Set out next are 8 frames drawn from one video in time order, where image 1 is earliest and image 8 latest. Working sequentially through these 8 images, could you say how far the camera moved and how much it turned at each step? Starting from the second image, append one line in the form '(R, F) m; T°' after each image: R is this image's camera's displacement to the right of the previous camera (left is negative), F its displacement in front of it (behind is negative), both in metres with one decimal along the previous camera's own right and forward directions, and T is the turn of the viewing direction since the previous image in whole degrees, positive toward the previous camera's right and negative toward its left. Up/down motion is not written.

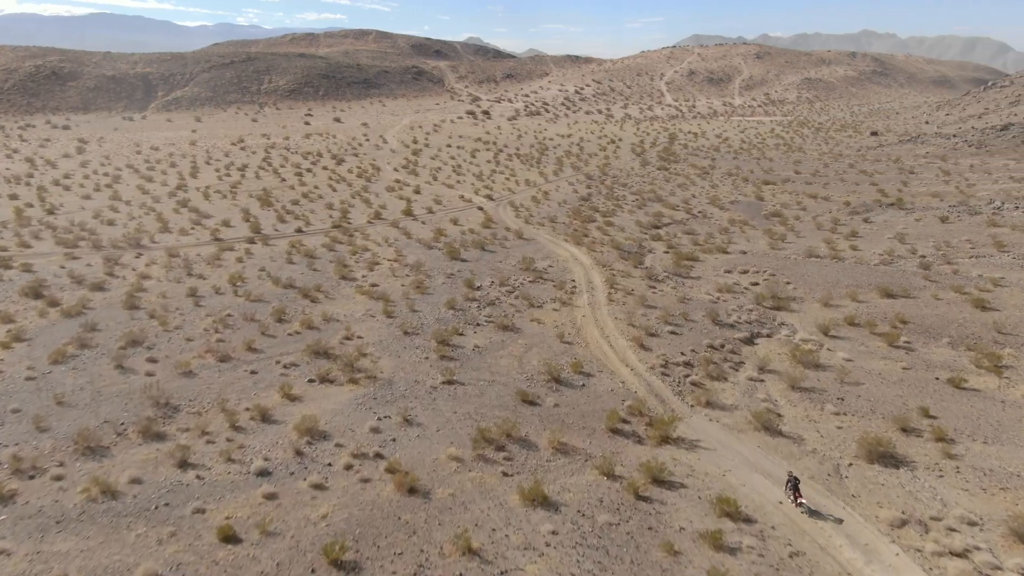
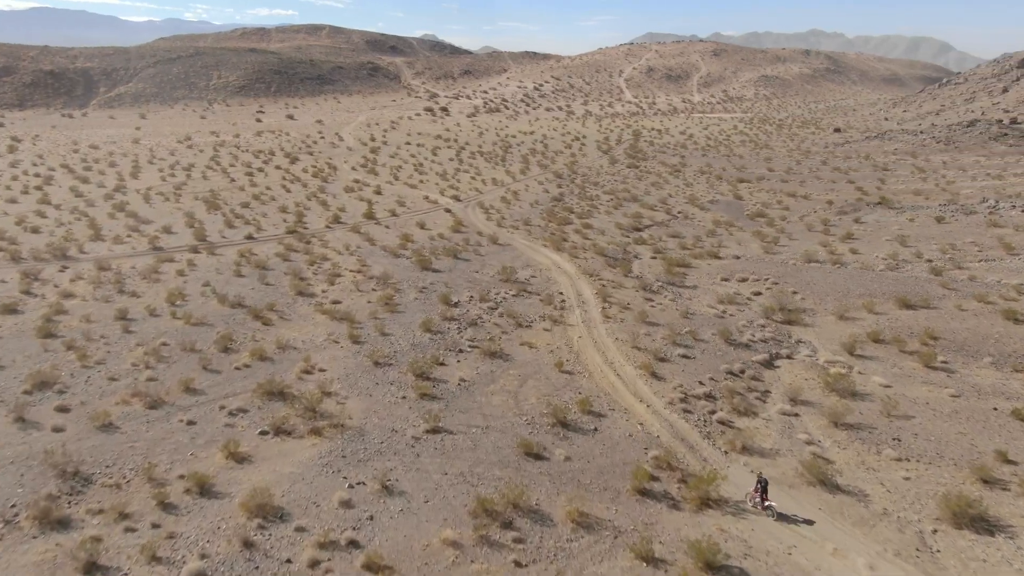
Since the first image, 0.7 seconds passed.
(-0.7, +2.9) m; +3°
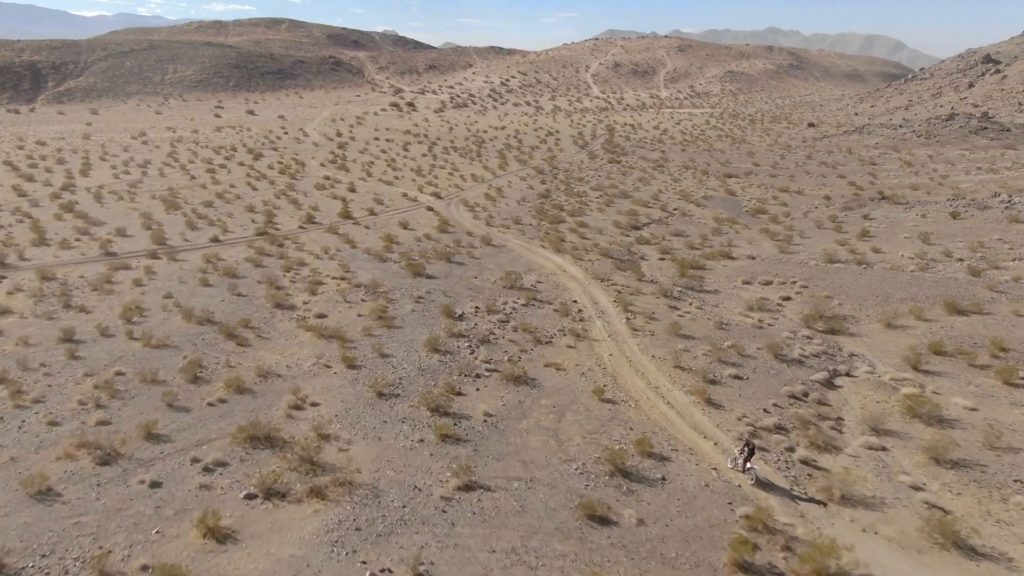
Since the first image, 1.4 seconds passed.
(-1.2, +2.8) m; +3°
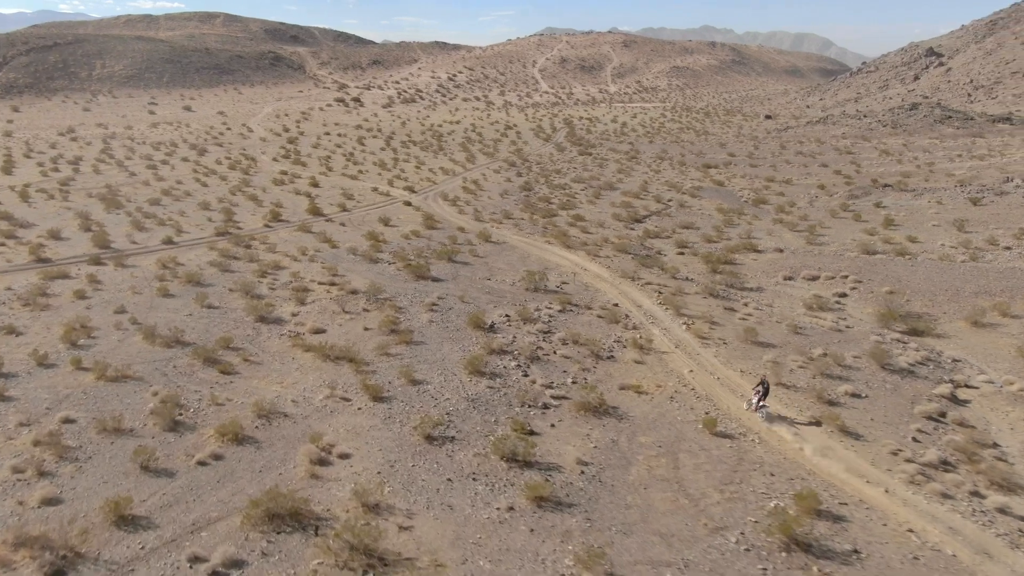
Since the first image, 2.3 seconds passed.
(-2.0, +3.4) m; +4°
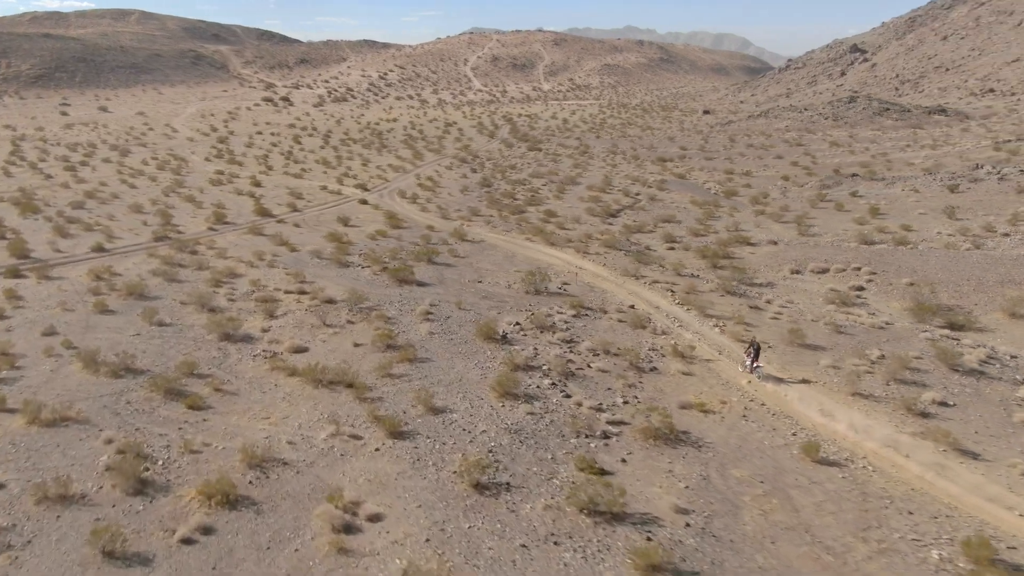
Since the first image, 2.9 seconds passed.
(-1.4, +2.2) m; +5°
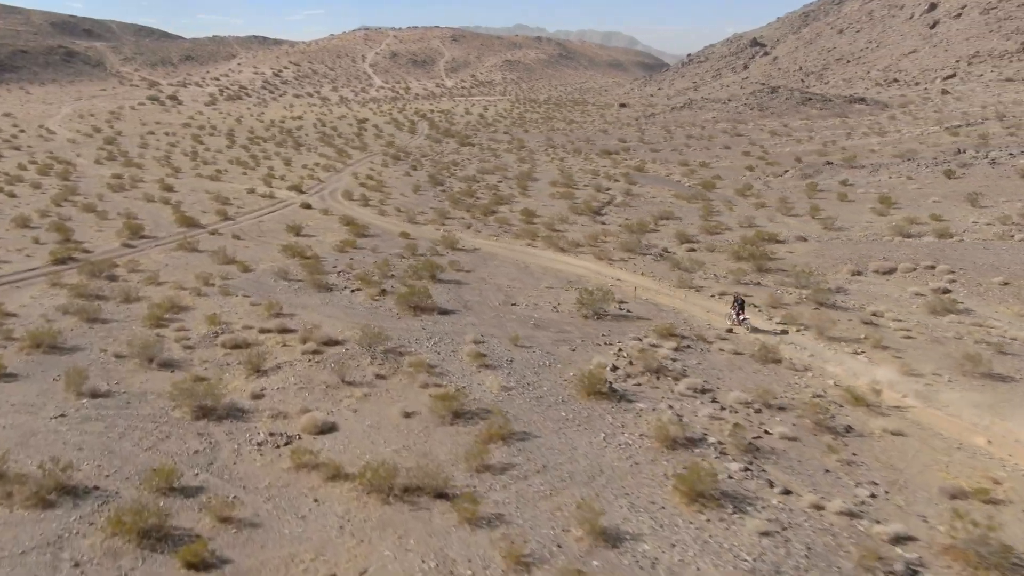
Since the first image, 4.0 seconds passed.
(-2.5, +4.1) m; +7°
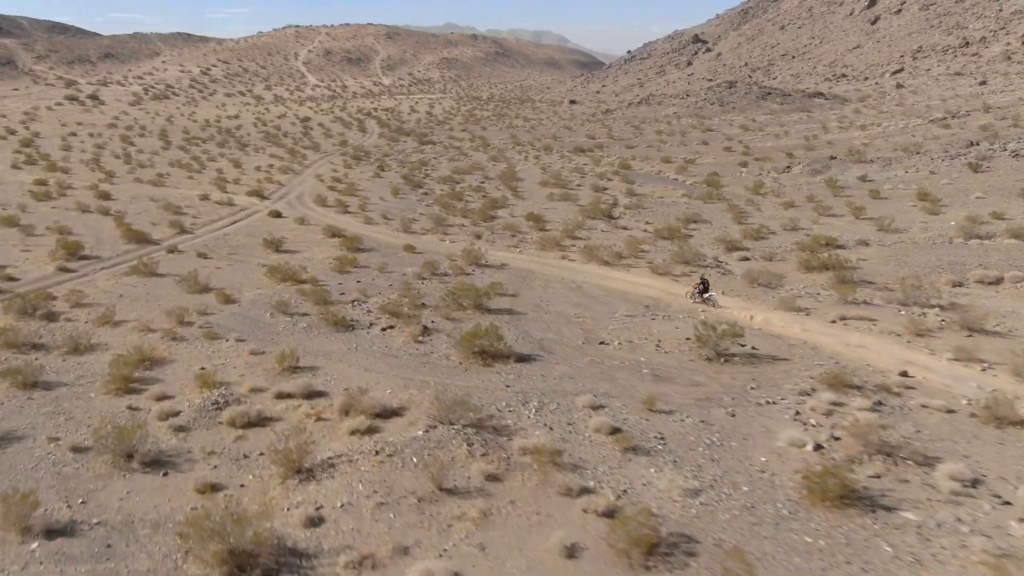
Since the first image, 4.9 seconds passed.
(-2.0, +3.3) m; +5°
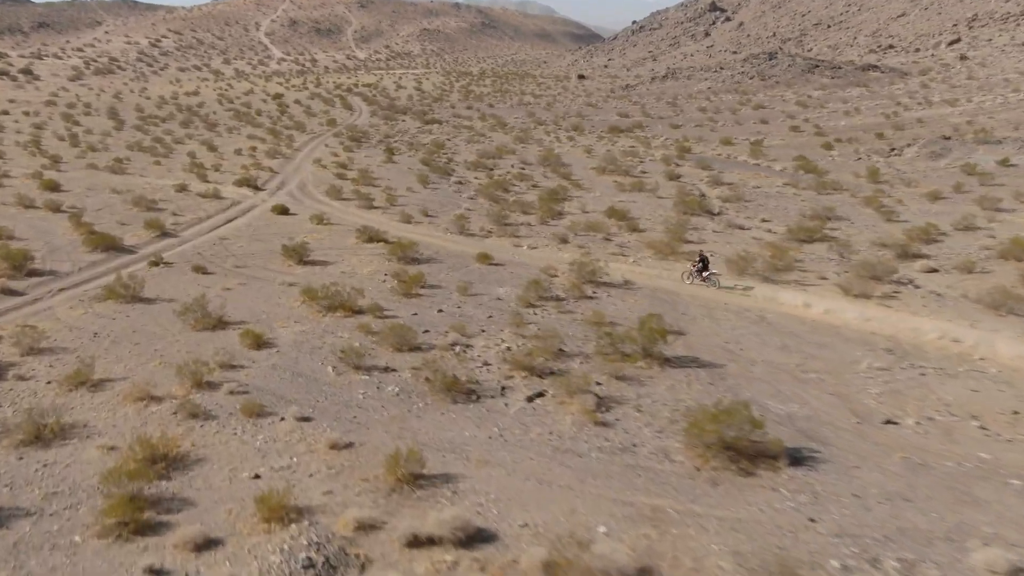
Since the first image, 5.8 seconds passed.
(-2.2, +3.8) m; +2°
